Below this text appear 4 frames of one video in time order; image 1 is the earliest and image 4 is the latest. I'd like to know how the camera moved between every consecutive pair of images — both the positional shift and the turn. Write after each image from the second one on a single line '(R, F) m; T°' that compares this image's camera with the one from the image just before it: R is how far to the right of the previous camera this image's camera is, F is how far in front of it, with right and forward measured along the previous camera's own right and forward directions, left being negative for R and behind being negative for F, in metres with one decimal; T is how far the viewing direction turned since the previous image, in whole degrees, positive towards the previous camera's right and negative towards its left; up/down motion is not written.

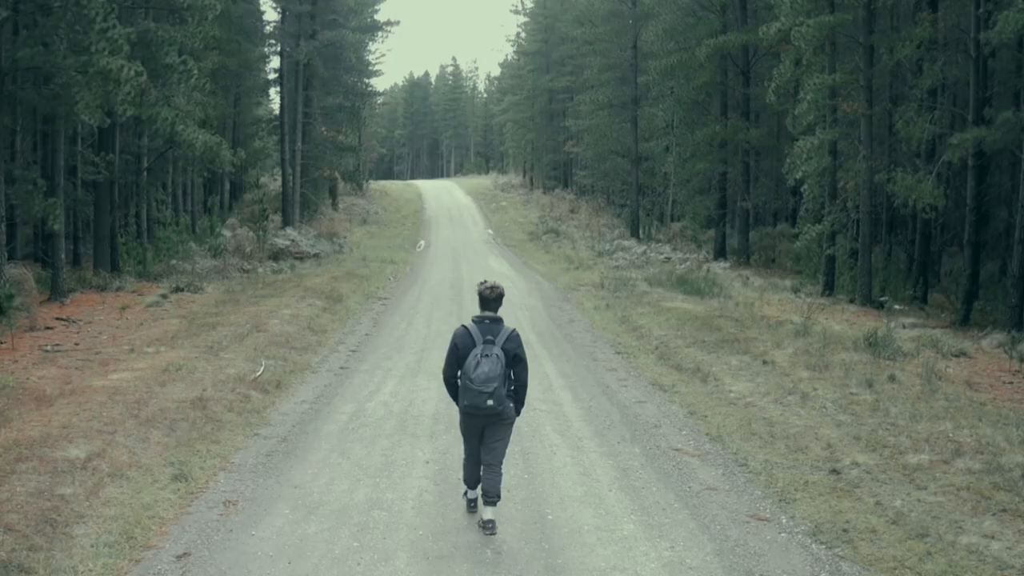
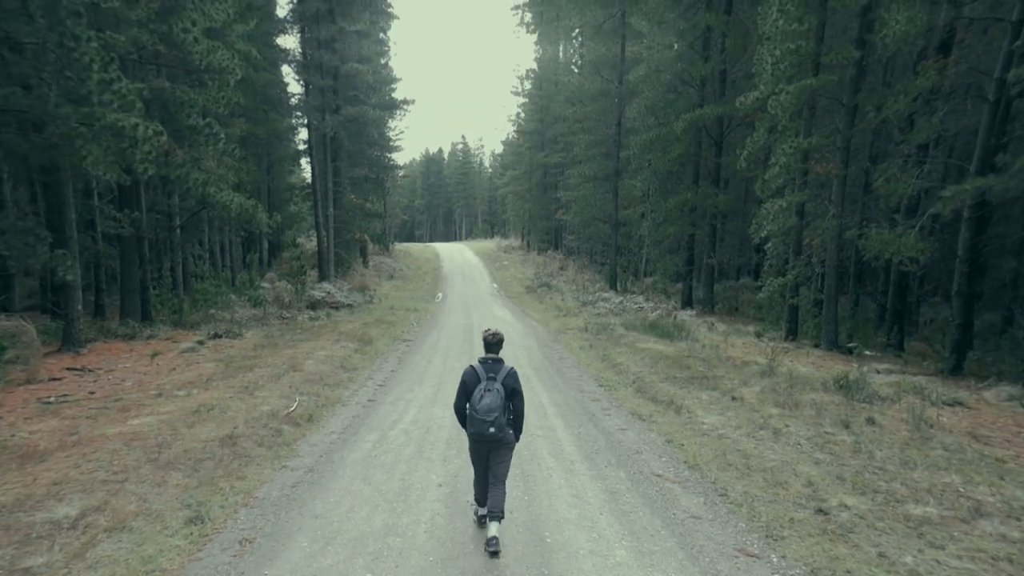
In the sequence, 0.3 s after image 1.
(+0.4, -1.4) m; -2°
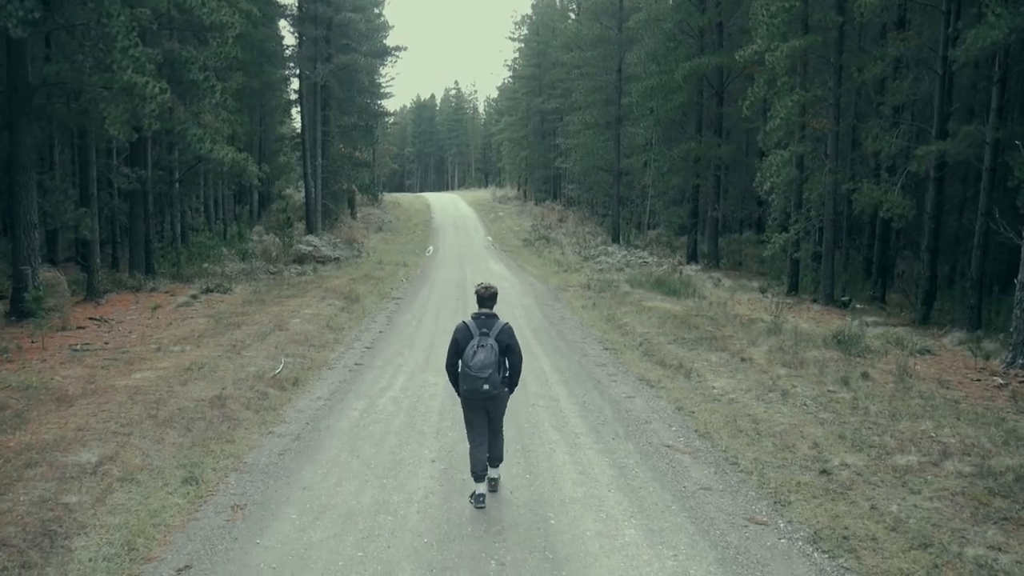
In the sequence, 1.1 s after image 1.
(0.0, +0.4) m; 0°
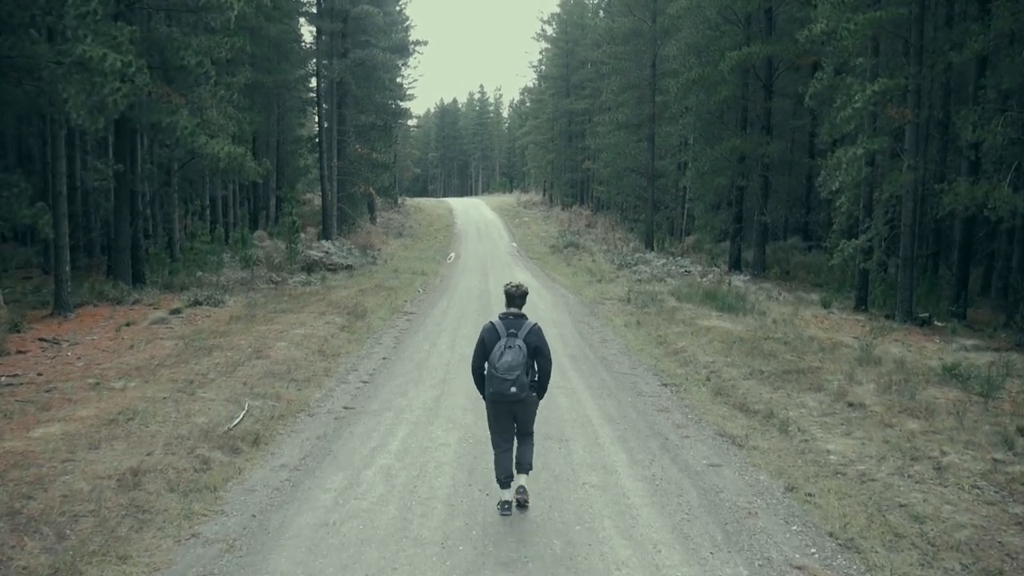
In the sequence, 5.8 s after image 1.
(-0.2, +2.6) m; -2°
